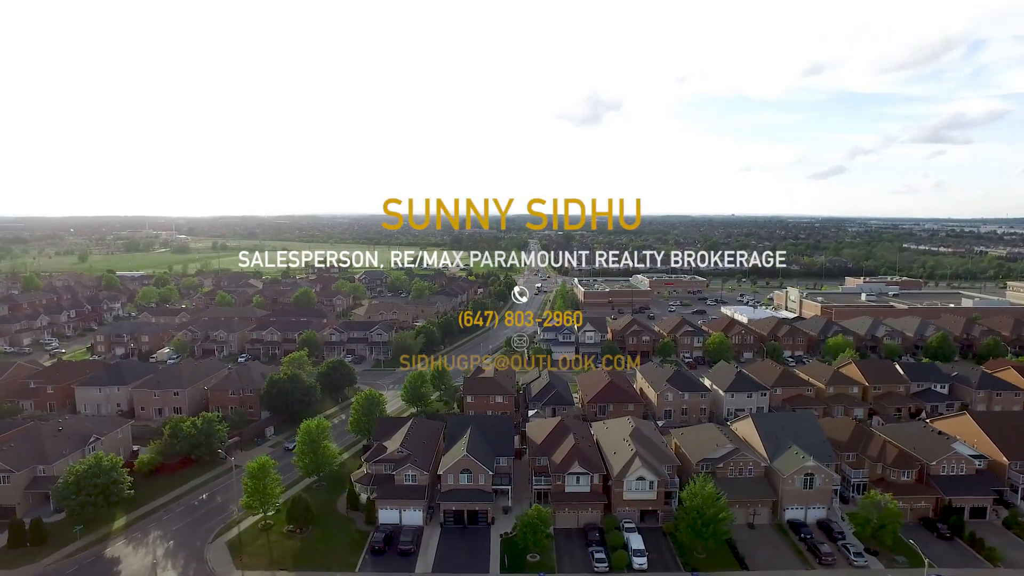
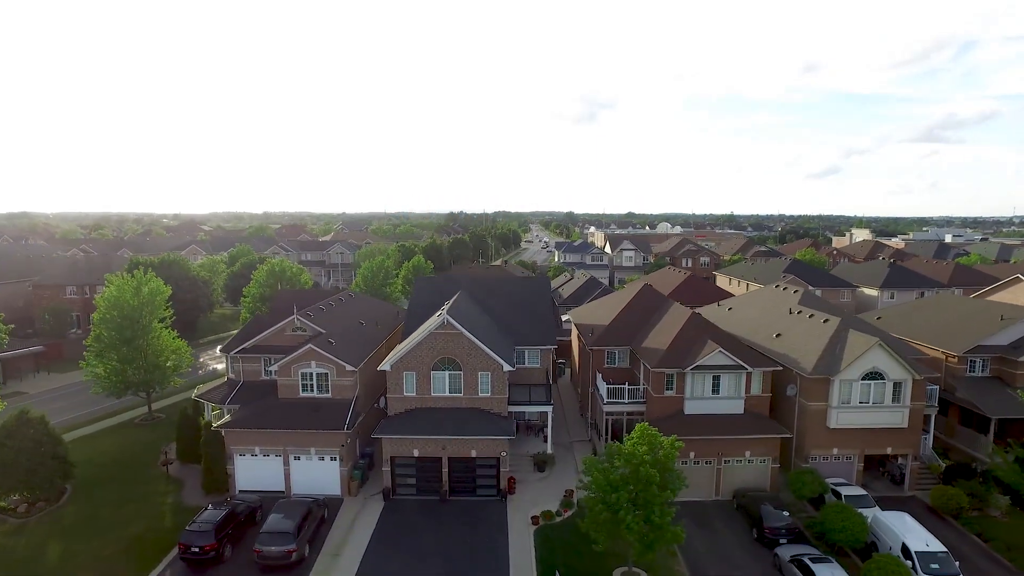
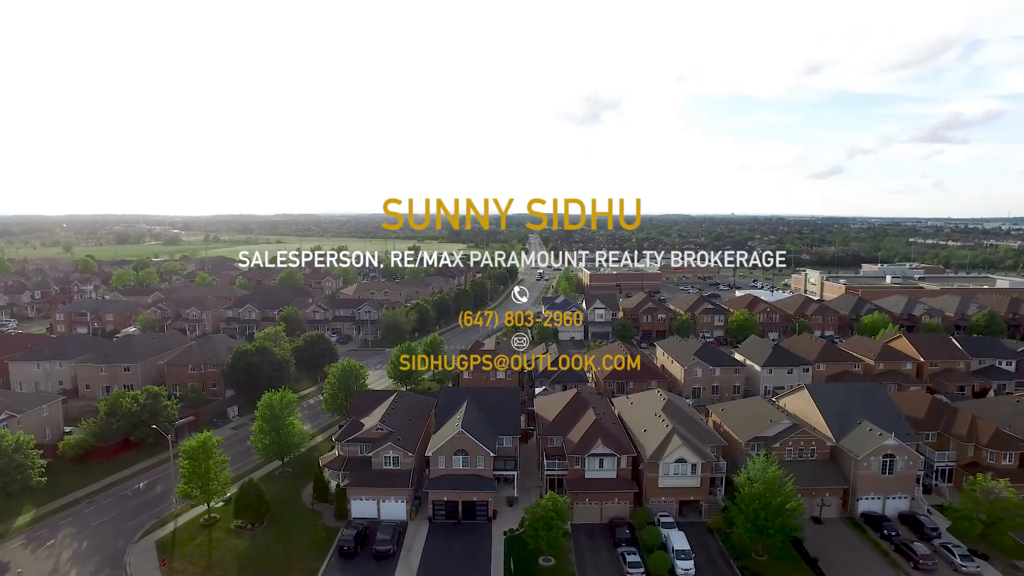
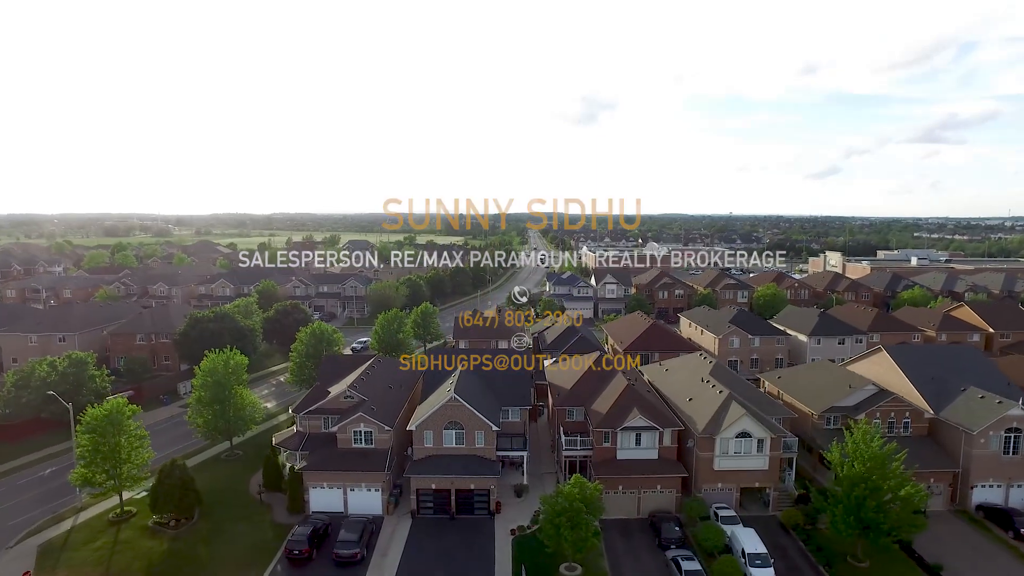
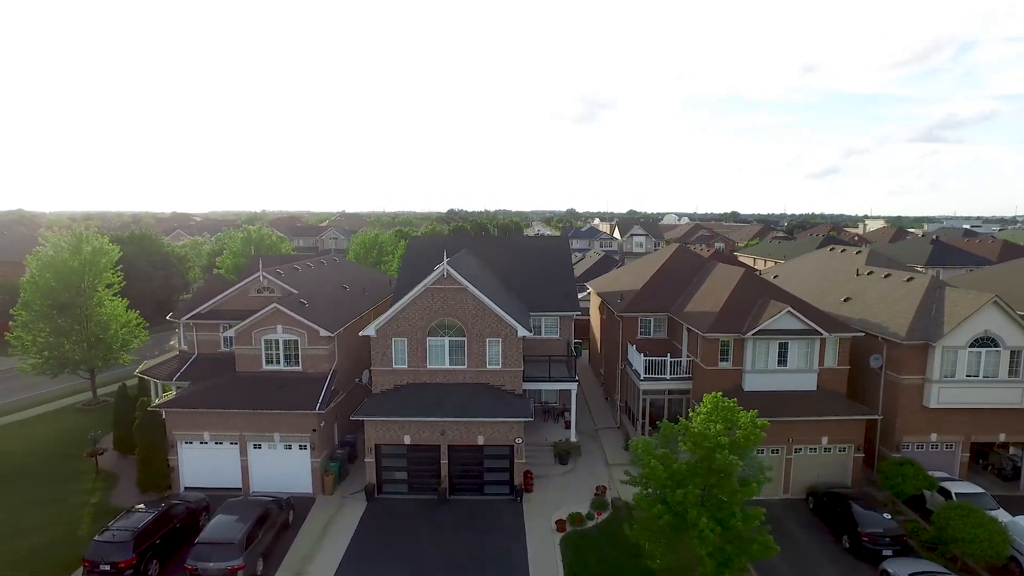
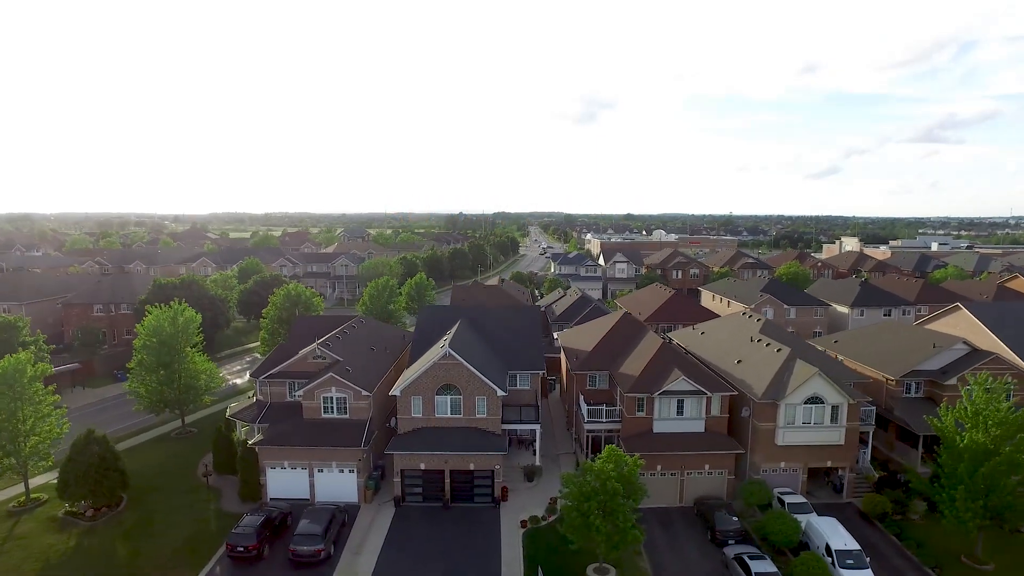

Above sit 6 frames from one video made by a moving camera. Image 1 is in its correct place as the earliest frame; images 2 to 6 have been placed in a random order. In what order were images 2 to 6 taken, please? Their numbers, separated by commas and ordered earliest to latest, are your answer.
3, 4, 6, 2, 5
